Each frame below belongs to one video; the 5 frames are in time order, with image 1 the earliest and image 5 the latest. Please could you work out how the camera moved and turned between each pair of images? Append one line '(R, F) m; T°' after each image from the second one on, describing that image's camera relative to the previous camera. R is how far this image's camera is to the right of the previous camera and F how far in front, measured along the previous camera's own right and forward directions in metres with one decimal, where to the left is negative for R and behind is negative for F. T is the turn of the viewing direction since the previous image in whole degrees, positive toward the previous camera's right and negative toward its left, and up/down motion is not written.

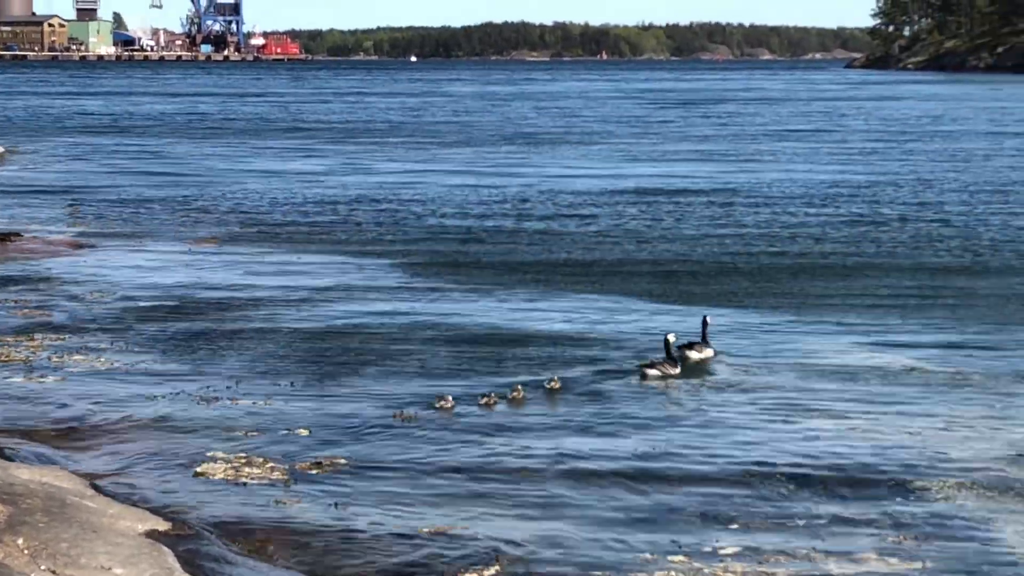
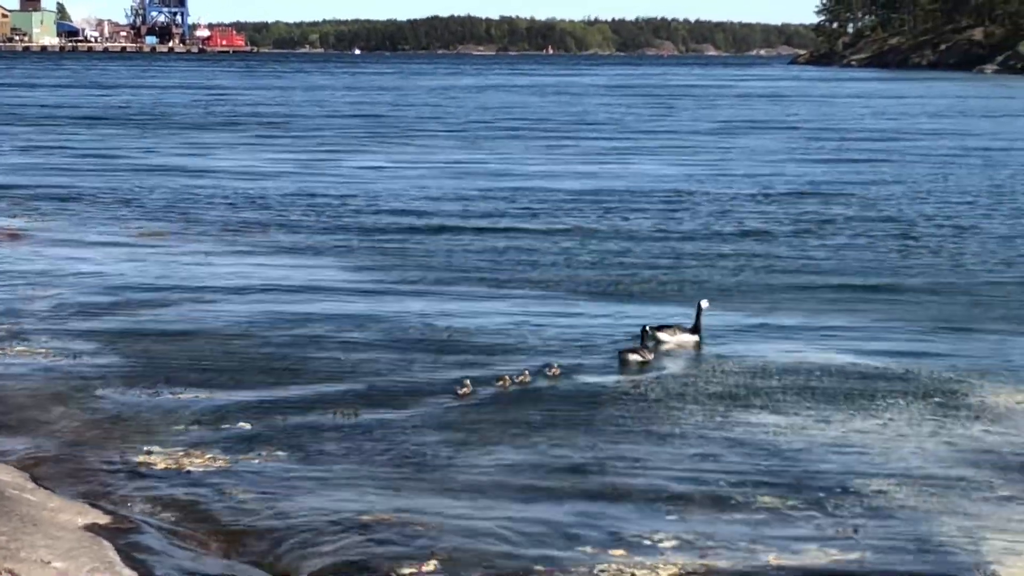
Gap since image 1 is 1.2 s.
(0.0, 0.0) m; +2°
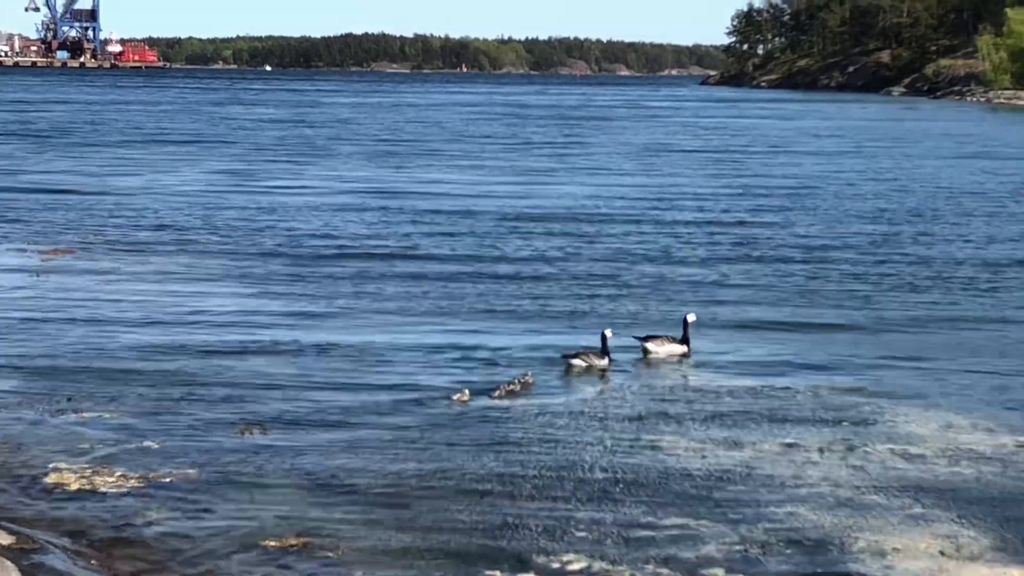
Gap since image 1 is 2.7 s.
(0.0, -0.1) m; +2°
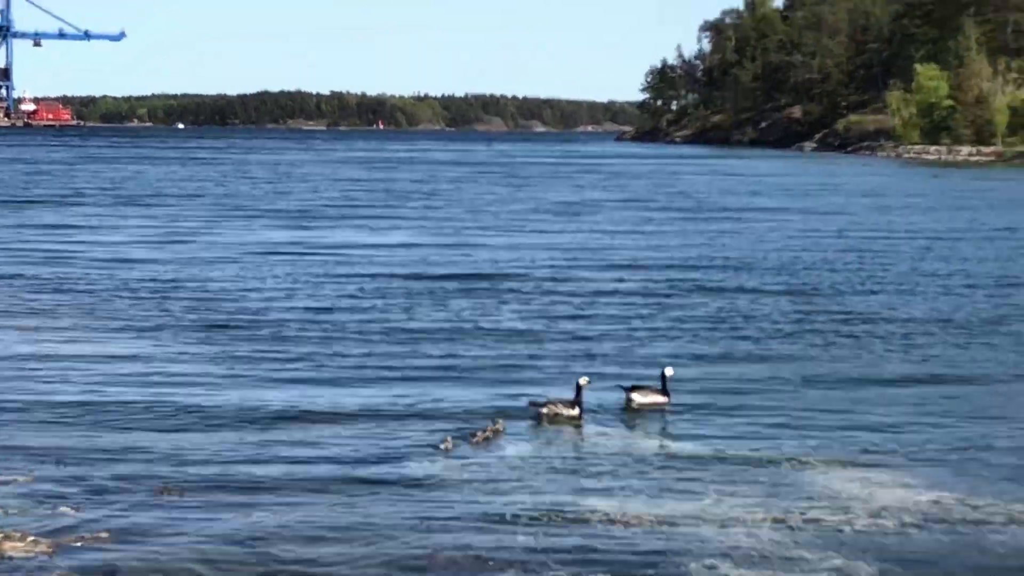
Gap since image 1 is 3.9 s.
(0.0, -0.1) m; +2°
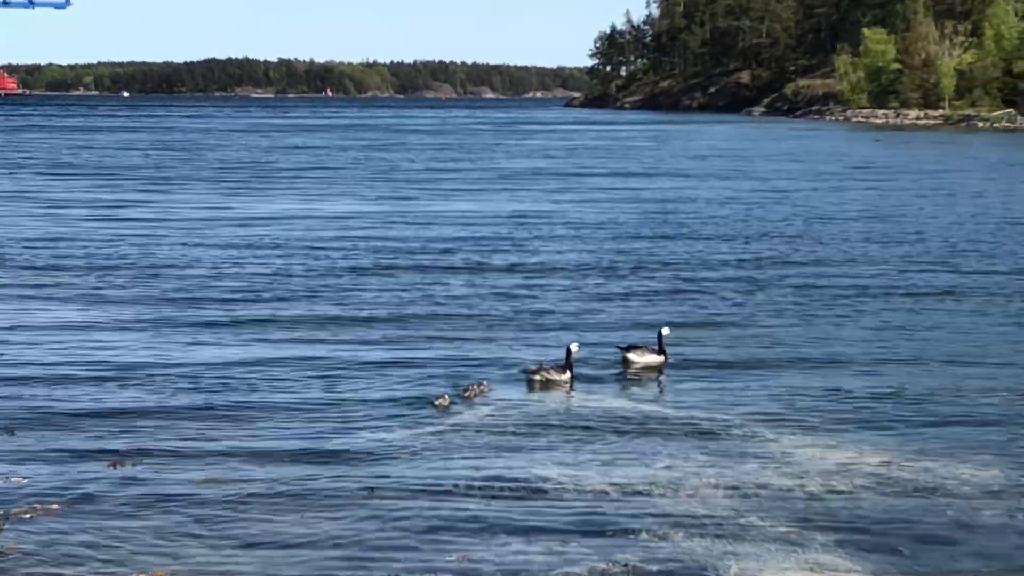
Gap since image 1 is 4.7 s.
(0.0, 0.0) m; +1°
